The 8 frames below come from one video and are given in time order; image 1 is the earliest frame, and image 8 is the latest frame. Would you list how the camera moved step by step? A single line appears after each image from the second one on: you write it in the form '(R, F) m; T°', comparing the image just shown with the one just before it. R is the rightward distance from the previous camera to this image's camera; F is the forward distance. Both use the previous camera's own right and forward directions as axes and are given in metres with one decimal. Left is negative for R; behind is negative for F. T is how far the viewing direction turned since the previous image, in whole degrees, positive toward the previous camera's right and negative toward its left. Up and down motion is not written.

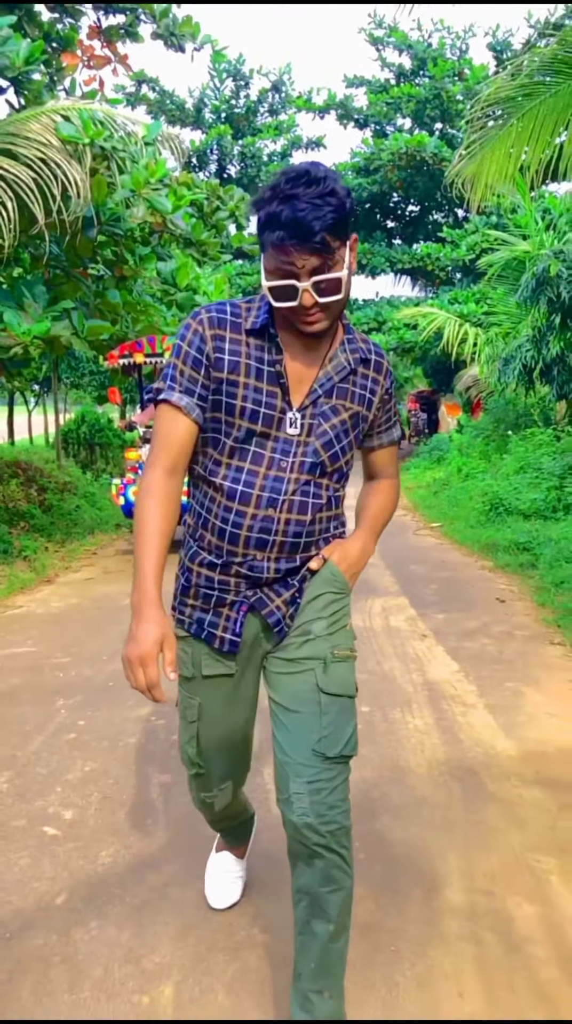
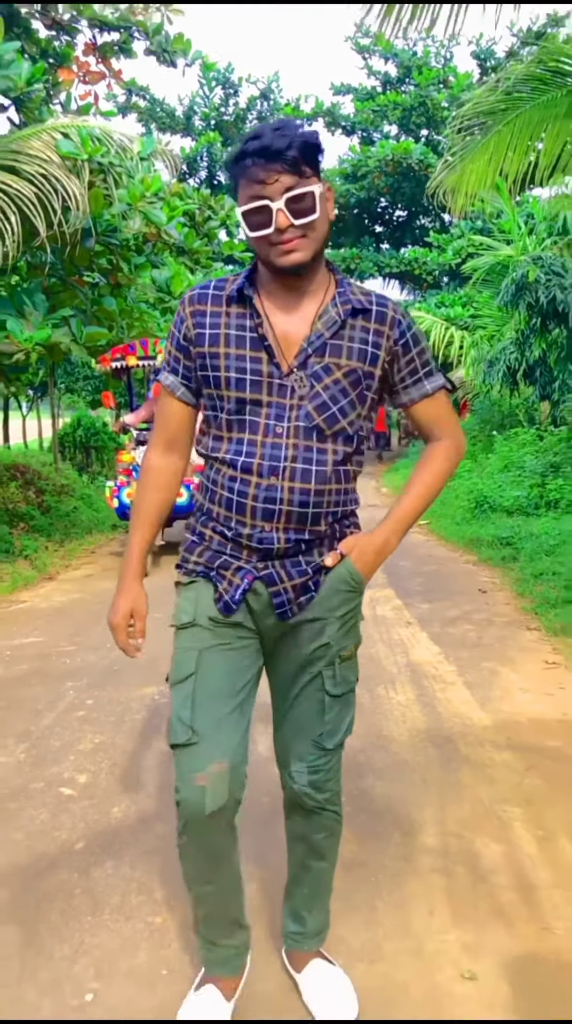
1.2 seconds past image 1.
(0.0, -0.3) m; +1°
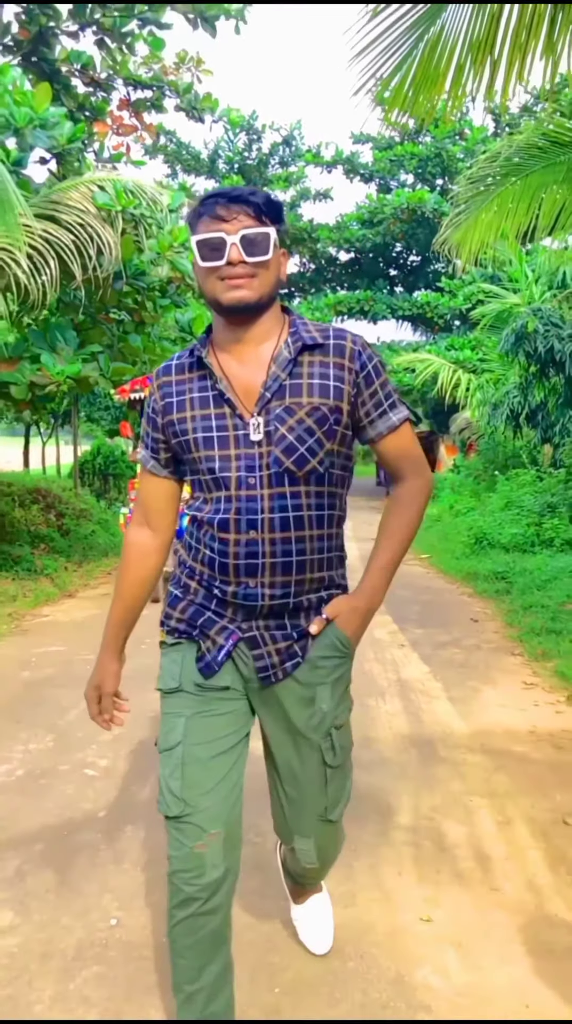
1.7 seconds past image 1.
(0.0, -0.5) m; -1°
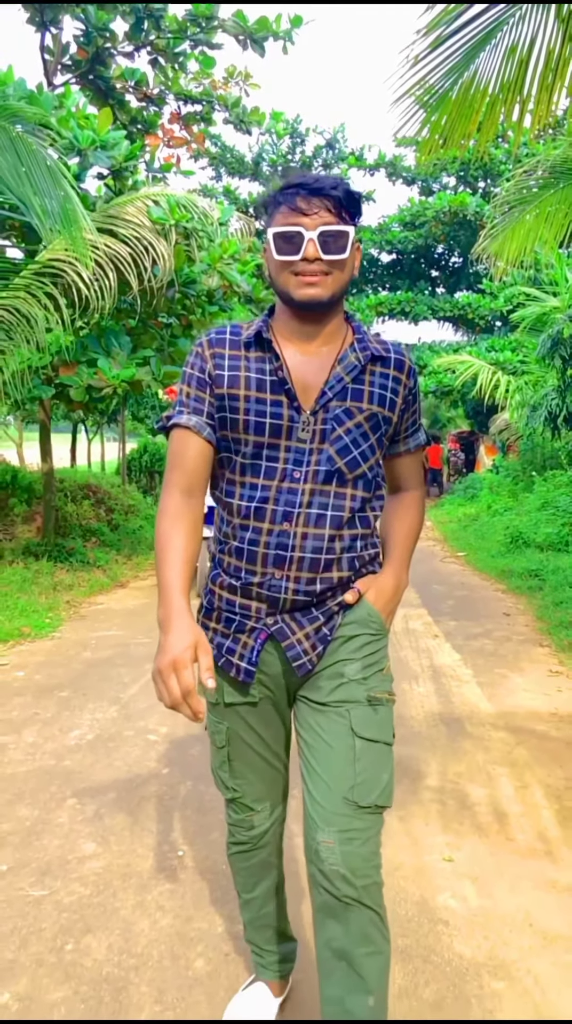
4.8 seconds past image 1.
(0.0, -0.4) m; -3°
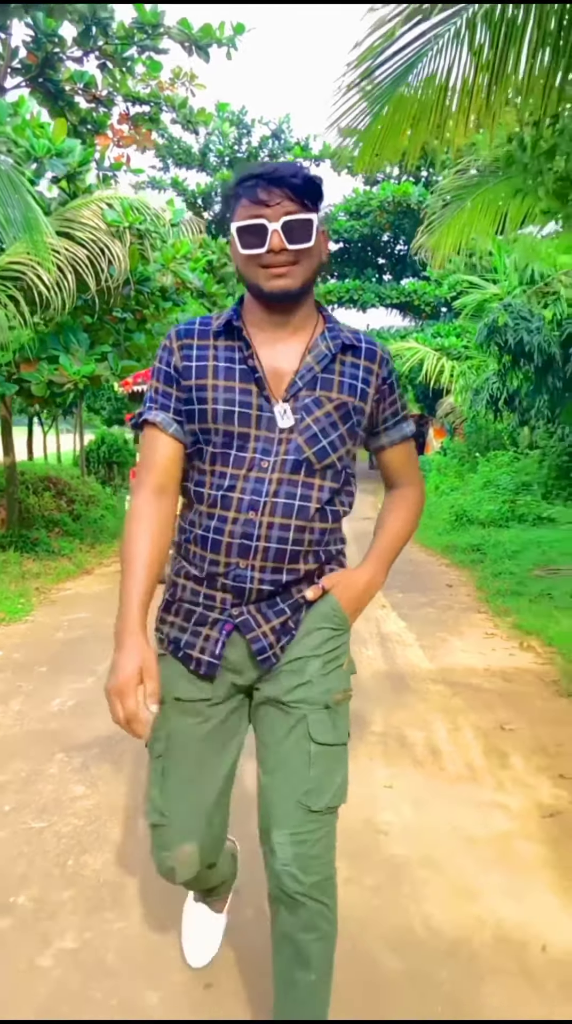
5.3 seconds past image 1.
(0.0, -0.5) m; +3°
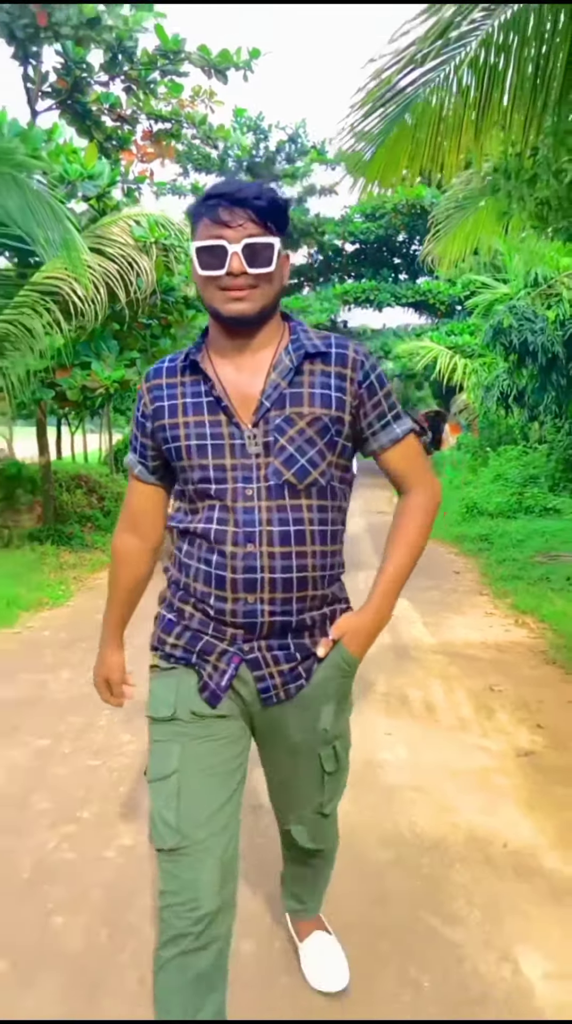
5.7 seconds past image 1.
(0.0, -0.6) m; -1°
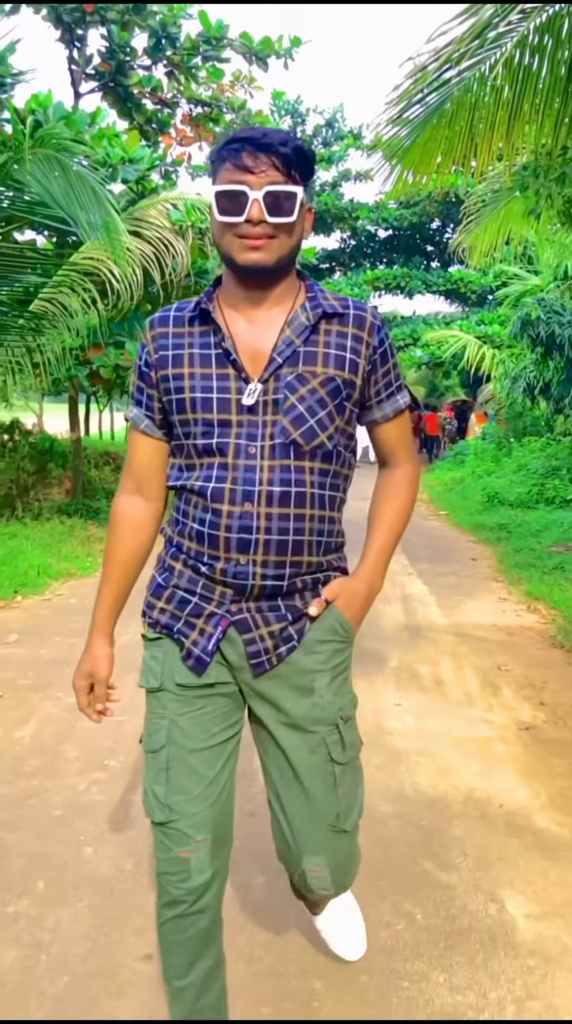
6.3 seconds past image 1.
(0.0, -0.2) m; -1°
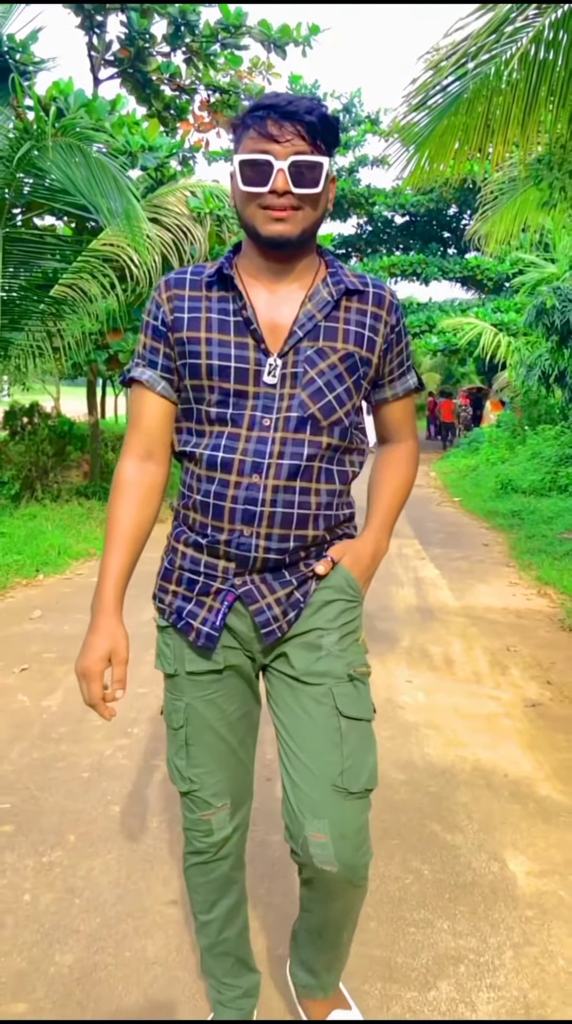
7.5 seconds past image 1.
(0.0, -0.2) m; -1°
